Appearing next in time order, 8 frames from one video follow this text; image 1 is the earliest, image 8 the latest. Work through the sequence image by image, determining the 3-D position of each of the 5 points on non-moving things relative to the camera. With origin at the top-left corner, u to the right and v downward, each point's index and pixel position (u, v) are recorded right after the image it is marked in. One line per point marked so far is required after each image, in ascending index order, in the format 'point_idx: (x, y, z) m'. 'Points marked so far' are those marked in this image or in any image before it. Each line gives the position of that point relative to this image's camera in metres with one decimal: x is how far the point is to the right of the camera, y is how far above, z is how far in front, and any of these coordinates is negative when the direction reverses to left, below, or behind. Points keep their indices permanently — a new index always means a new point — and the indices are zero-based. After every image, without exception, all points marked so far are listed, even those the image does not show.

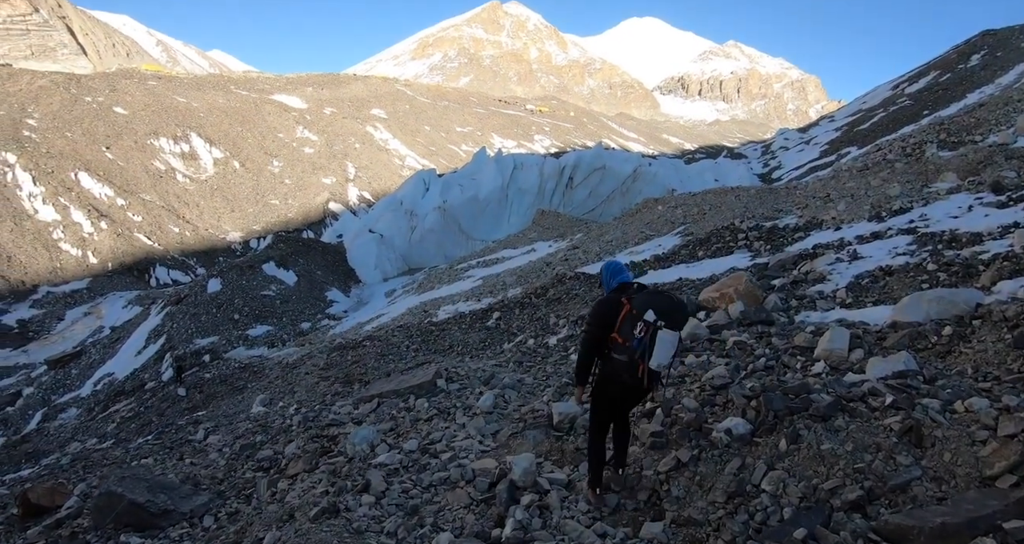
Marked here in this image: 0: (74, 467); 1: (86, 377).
0: (-6.0, -2.6, +10.2) m
1: (-10.0, -2.5, +18.1) m
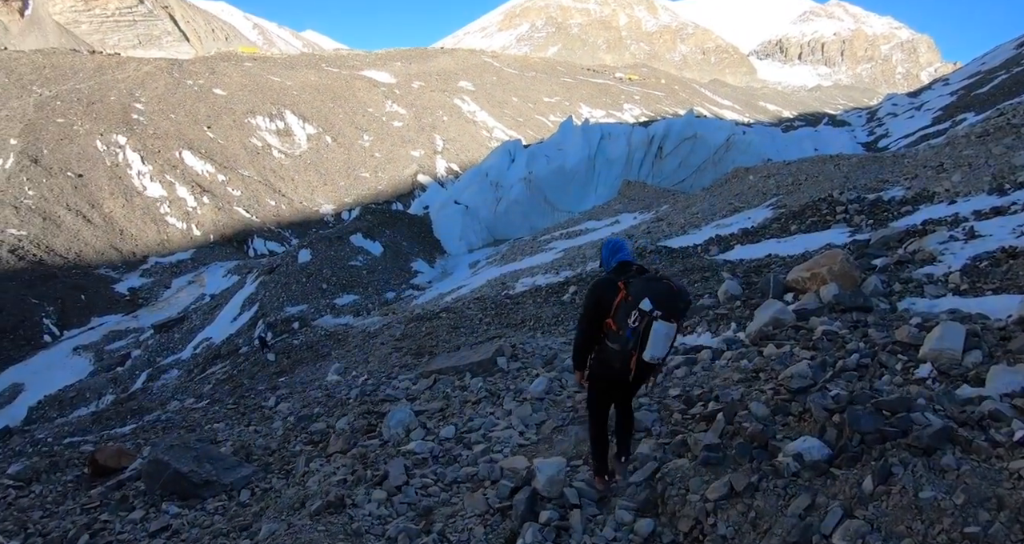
0: (-5.0, -2.2, +10.6) m
1: (-8.1, -1.7, +18.8) m
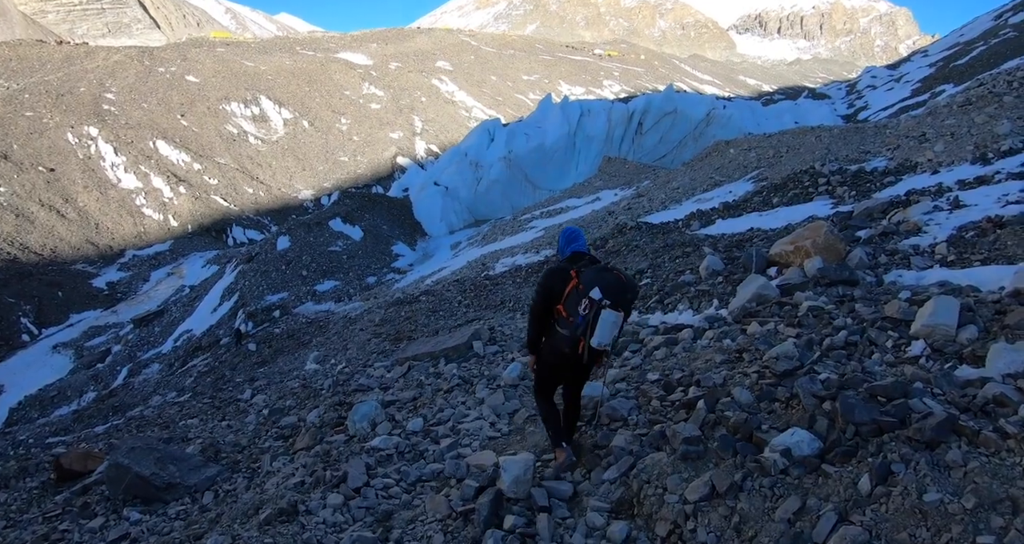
0: (-5.3, -2.1, +10.3) m
1: (-8.5, -1.5, +18.5) m
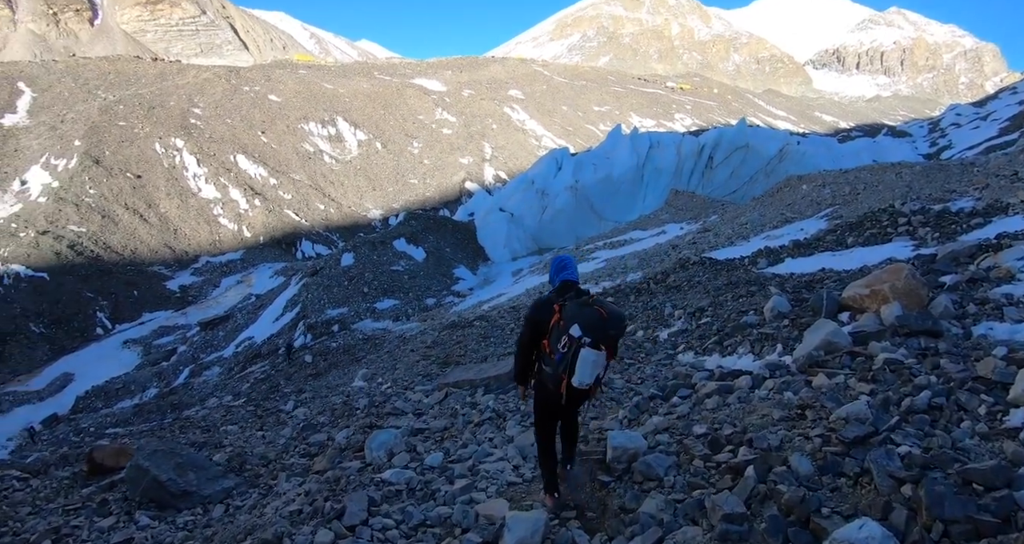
0: (-4.6, -2.2, +10.3) m
1: (-7.2, -1.7, +18.8) m
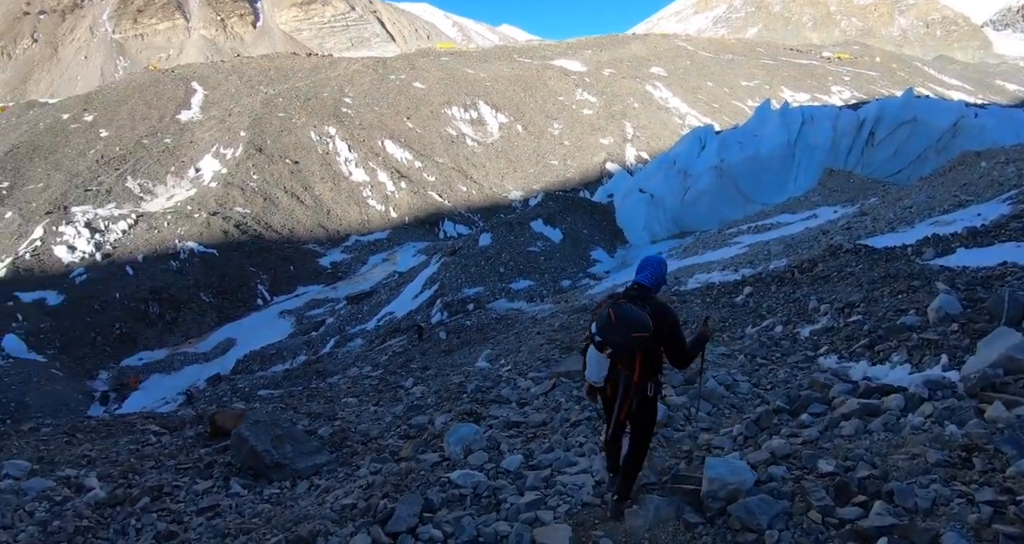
0: (-2.9, -1.8, +10.7) m
1: (-3.8, -1.1, +19.5) m
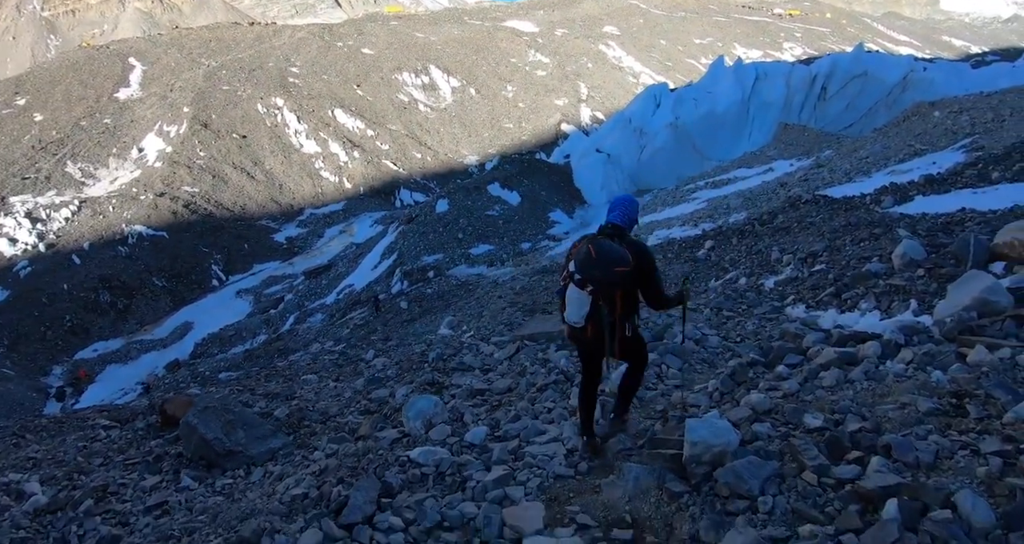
0: (-3.4, -1.4, +10.4) m
1: (-4.8, -0.4, +19.0) m
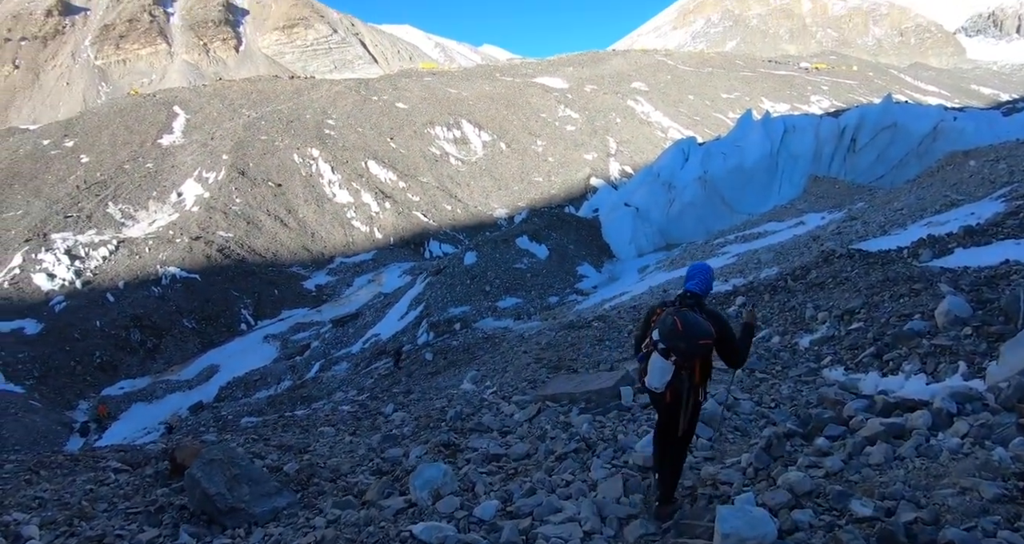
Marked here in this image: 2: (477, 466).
0: (-3.1, -2.2, +10.2) m
1: (-4.1, -1.7, +19.0) m
2: (-0.2, -1.4, +5.5) m
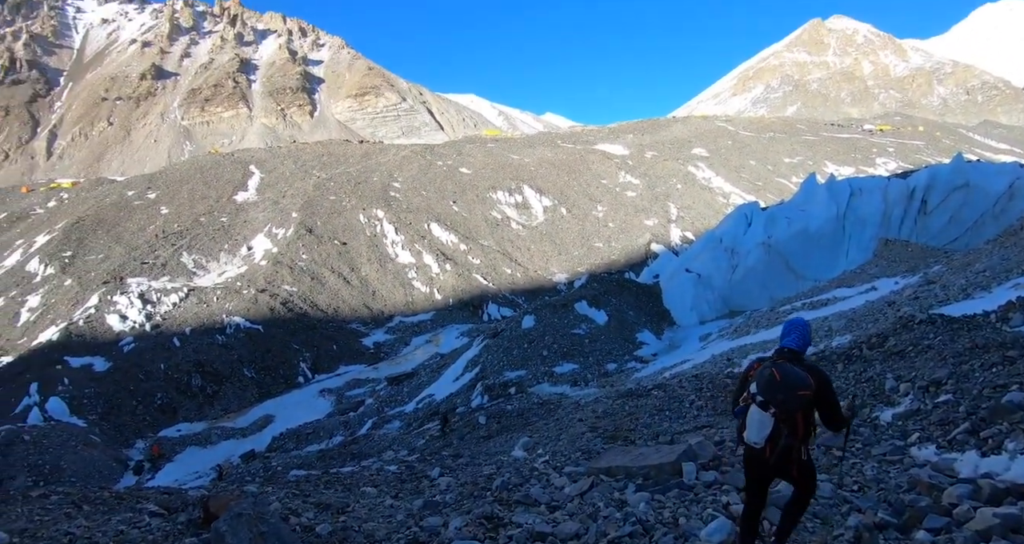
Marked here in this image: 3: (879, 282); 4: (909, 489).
0: (-2.3, -3.0, +9.9) m
1: (-2.6, -3.4, +18.8) m
2: (+0.1, -1.9, +5.1) m
3: (+8.6, -0.2, +17.2) m
4: (+2.6, -1.4, +4.9) m
